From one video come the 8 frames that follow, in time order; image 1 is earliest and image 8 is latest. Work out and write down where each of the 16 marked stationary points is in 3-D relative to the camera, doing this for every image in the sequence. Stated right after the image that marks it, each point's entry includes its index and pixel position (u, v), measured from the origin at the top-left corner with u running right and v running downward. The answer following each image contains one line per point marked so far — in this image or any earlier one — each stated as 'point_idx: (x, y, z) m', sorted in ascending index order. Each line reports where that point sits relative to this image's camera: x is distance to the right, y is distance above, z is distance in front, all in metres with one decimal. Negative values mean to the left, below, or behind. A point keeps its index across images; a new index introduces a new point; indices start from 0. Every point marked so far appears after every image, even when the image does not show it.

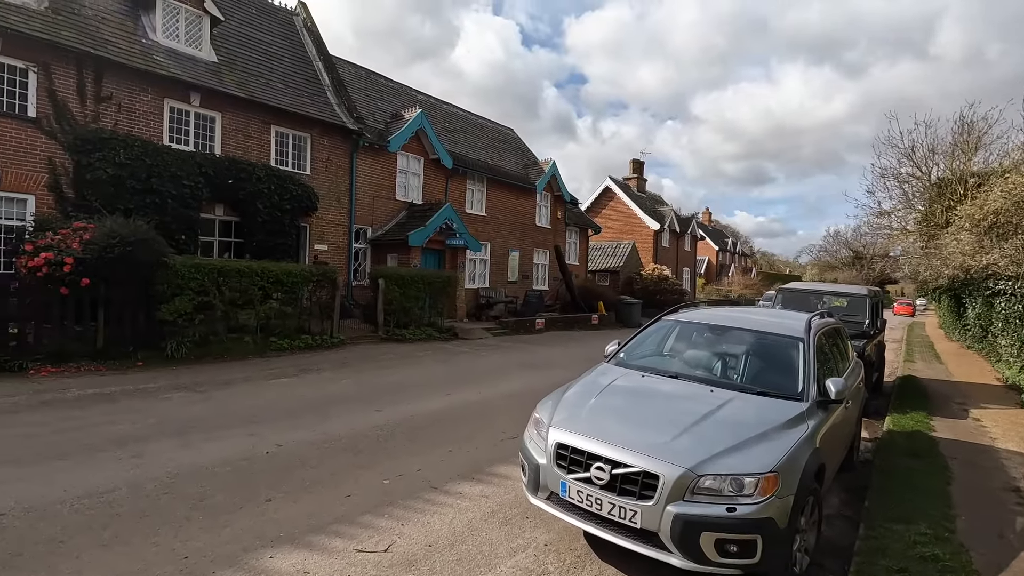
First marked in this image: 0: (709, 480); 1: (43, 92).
0: (+1.3, -1.2, +3.5) m
1: (-9.6, +4.0, +10.9) m
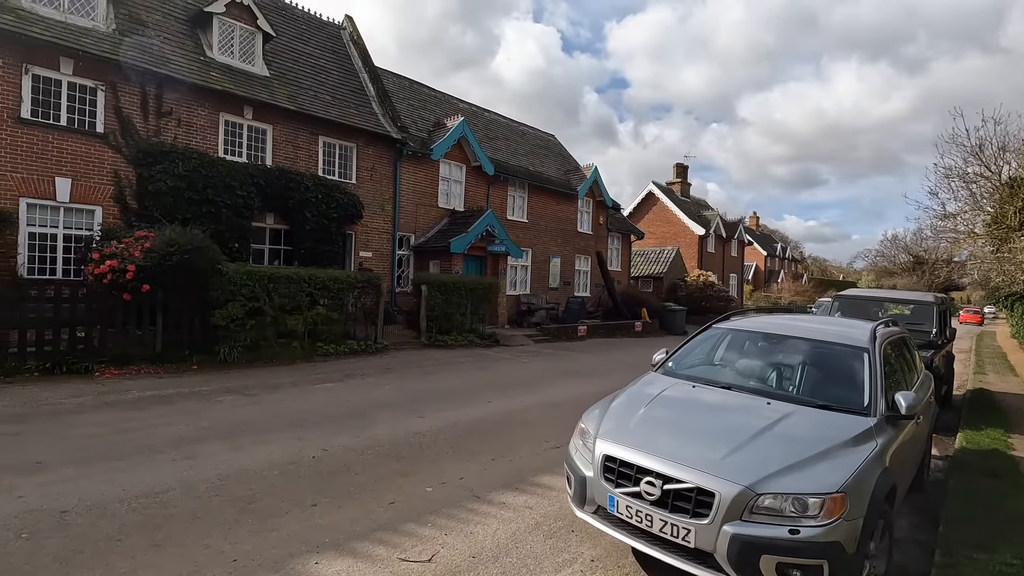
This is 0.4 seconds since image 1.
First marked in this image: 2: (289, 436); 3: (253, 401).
0: (+1.6, -1.3, +3.3) m
1: (-8.7, +3.9, +11.6) m
2: (-2.6, -1.7, +6.2) m
3: (-3.7, -1.6, +7.7) m
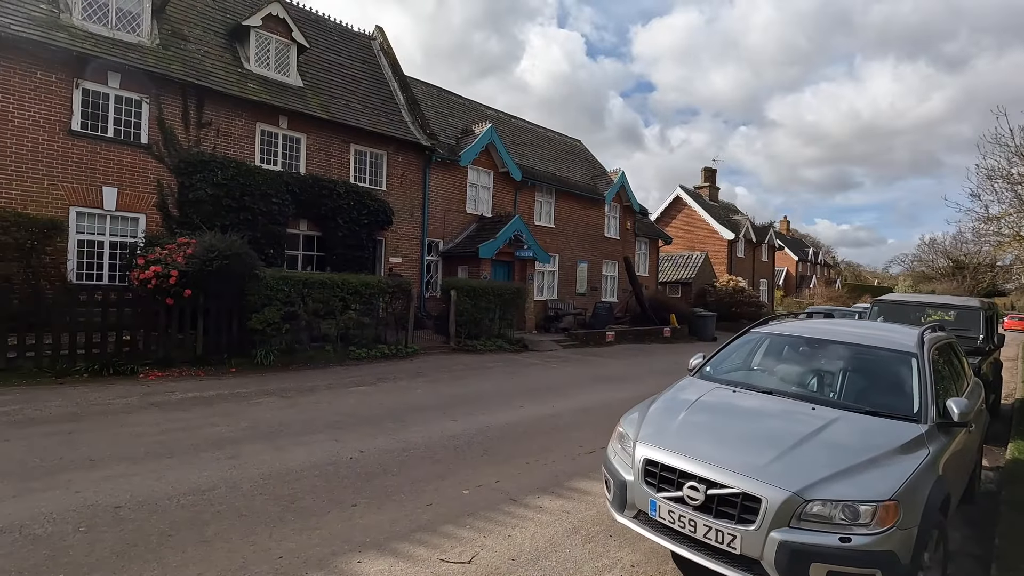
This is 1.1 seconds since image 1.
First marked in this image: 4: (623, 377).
0: (+1.8, -1.3, +3.2) m
1: (-8.0, +3.8, +12.0) m
2: (-2.2, -1.8, +6.3) m
3: (-3.3, -1.7, +7.9) m
4: (+2.6, -2.0, +12.2) m
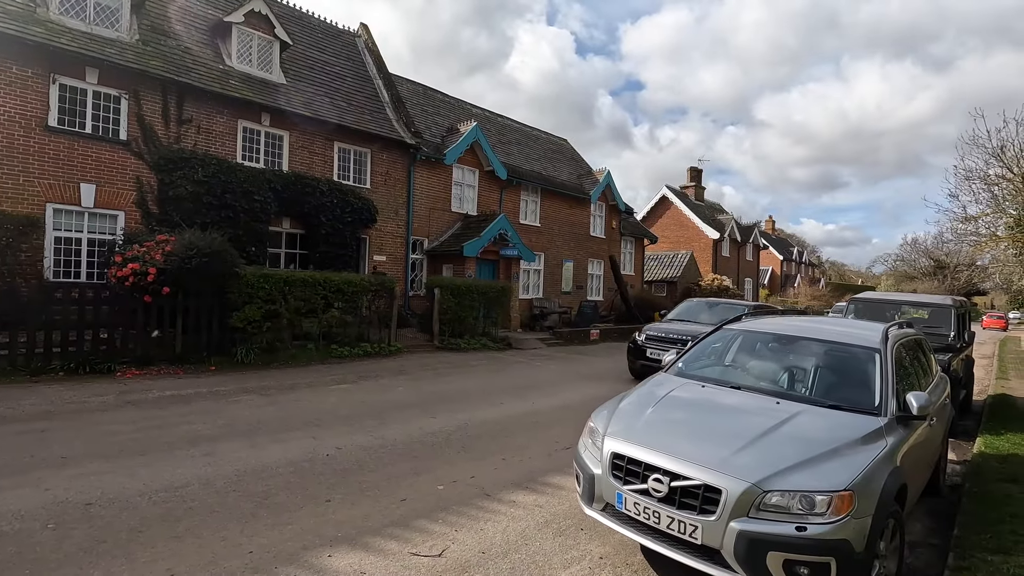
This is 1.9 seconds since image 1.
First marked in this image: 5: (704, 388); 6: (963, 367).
0: (+1.6, -1.3, +3.3) m
1: (-8.4, +3.8, +11.9) m
2: (-2.5, -1.7, +6.4) m
3: (-3.6, -1.7, +7.8) m
4: (+2.2, -2.0, +12.3) m
5: (+1.8, -0.9, +5.0) m
6: (+7.9, -1.4, +9.4) m
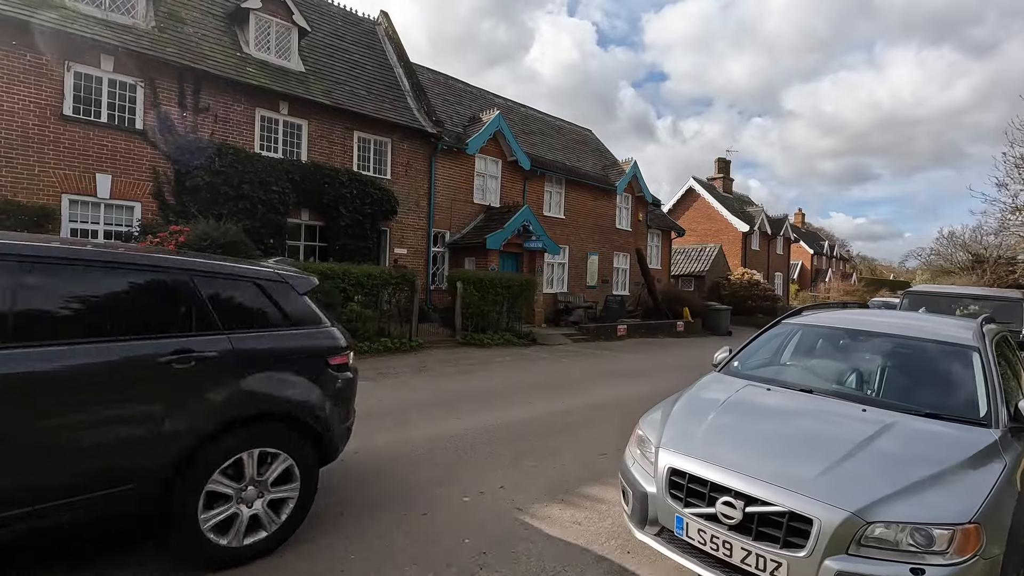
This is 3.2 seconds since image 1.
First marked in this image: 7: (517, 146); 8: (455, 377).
0: (+1.8, -1.2, +2.7) m
1: (-7.9, +4.0, +11.6) m
2: (-2.1, -1.6, +5.9) m
3: (-3.2, -1.5, +7.4) m
4: (+2.7, -1.8, +11.6) m
5: (+2.1, -0.8, +4.3) m
6: (+8.4, -1.2, +8.6) m
7: (+0.2, +4.9, +18.3) m
8: (-1.0, -1.6, +9.6) m
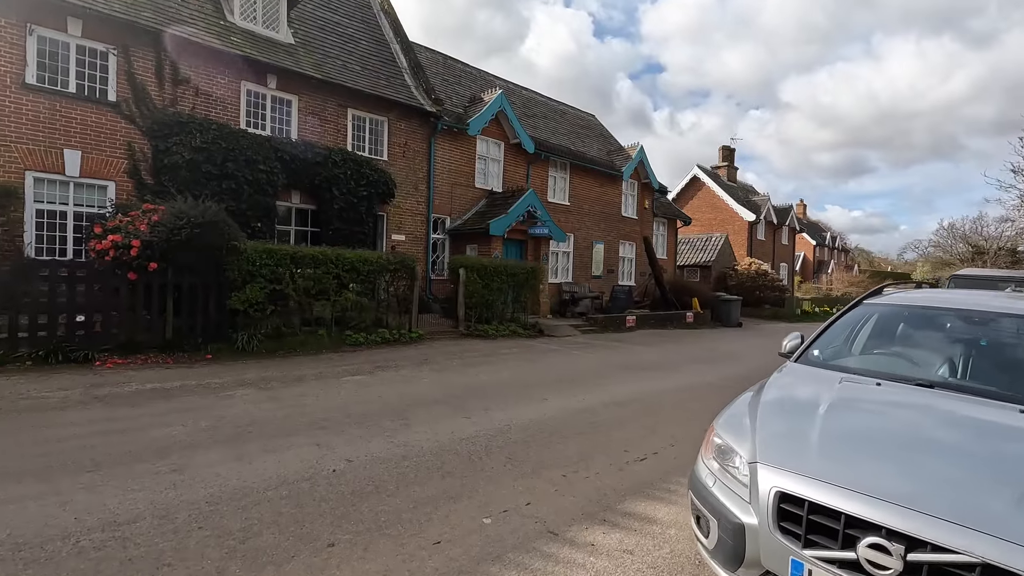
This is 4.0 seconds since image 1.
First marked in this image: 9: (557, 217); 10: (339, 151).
0: (+2.1, -1.0, +1.8) m
1: (-7.7, +4.2, +10.6) m
2: (-1.9, -1.4, +5.0) m
3: (-3.0, -1.3, +6.5) m
4: (+2.9, -1.5, +10.7) m
5: (+2.3, -0.6, +3.4) m
6: (+8.6, -1.0, +7.7) m
7: (+0.3, +5.2, +17.3) m
8: (-0.8, -1.3, +8.7) m
9: (+1.7, +2.6, +19.5) m
10: (-4.2, +3.3, +13.1) m
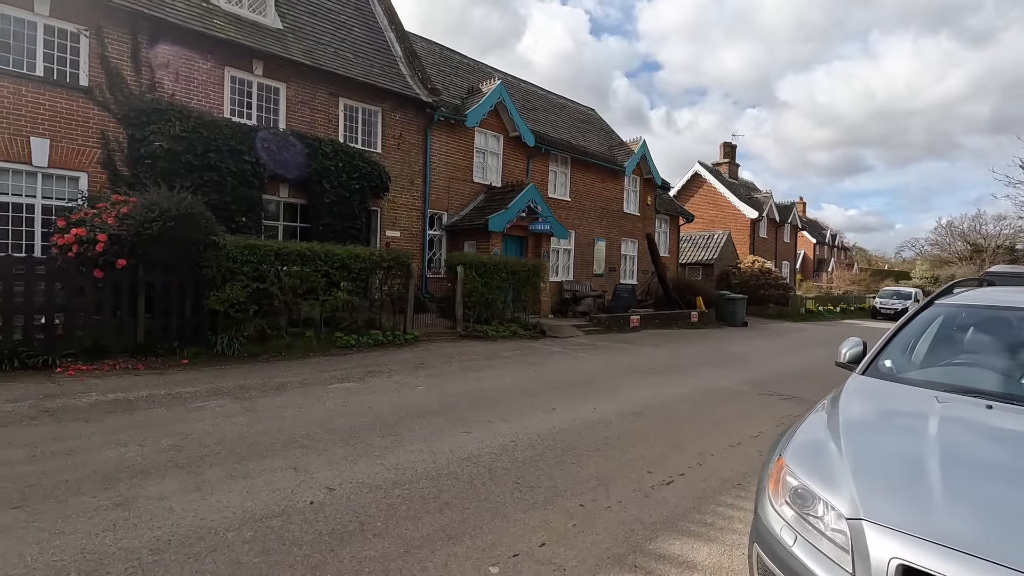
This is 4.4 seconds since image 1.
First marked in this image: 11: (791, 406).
0: (+2.2, -1.0, +1.1) m
1: (-7.7, +4.2, +9.9) m
2: (-1.9, -1.4, +4.3) m
3: (-2.9, -1.3, +5.8) m
4: (+2.9, -1.5, +10.1) m
5: (+2.4, -0.6, +2.8) m
6: (+8.6, -1.0, +7.1) m
7: (+0.2, +5.3, +16.7) m
8: (-0.8, -1.3, +8.0) m
9: (+1.6, +2.6, +18.9) m
10: (-4.2, +3.4, +12.4) m
11: (+4.0, -1.7, +7.7) m
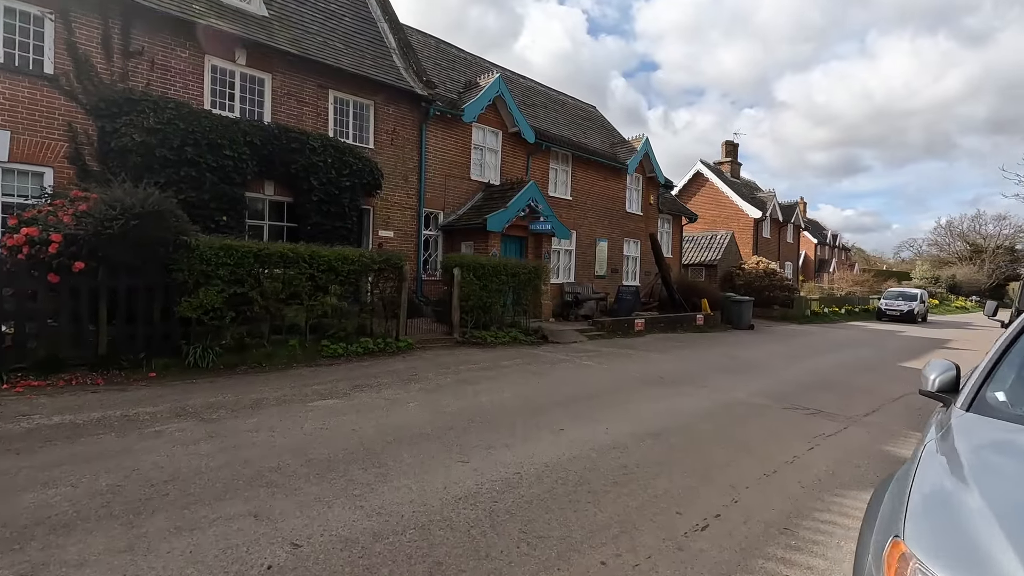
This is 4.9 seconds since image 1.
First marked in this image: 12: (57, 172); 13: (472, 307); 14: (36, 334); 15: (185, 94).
0: (+2.2, -1.1, +0.4) m
1: (-7.7, +4.2, +9.1) m
2: (-1.8, -1.5, +3.6) m
3: (-2.9, -1.4, +5.1) m
4: (+2.9, -1.6, +9.4) m
5: (+2.4, -0.7, +2.1) m
6: (+8.7, -1.0, +6.5) m
7: (+0.2, +5.2, +15.9) m
8: (-0.8, -1.4, +7.3) m
9: (+1.6, +2.6, +18.2) m
10: (-4.2, +3.3, +11.7) m
11: (+4.0, -1.7, +7.0) m
12: (-7.7, +1.9, +9.1) m
13: (-0.9, -0.4, +11.8) m
14: (-5.8, -0.6, +6.6) m
15: (-6.3, +3.8, +10.4) m
